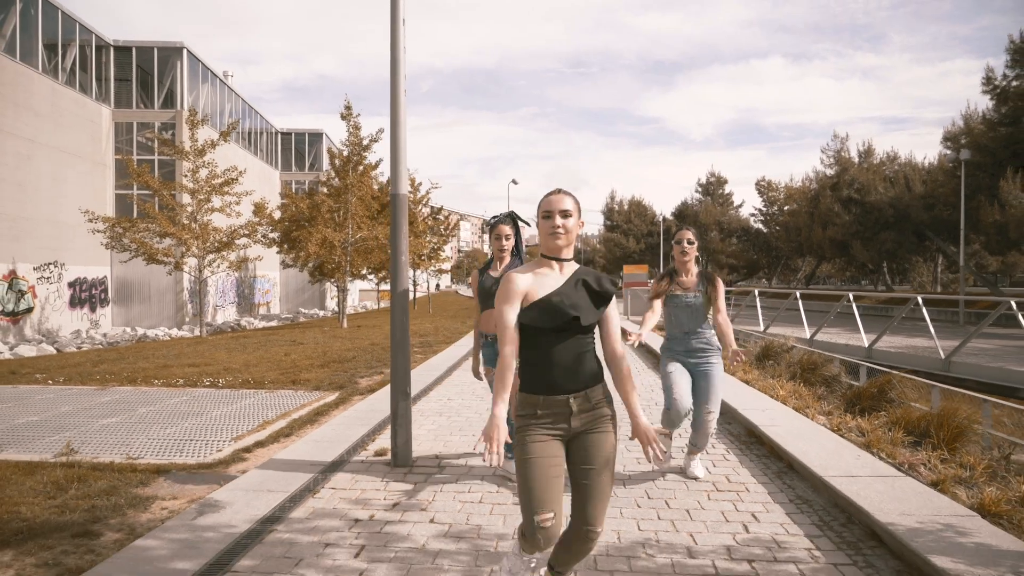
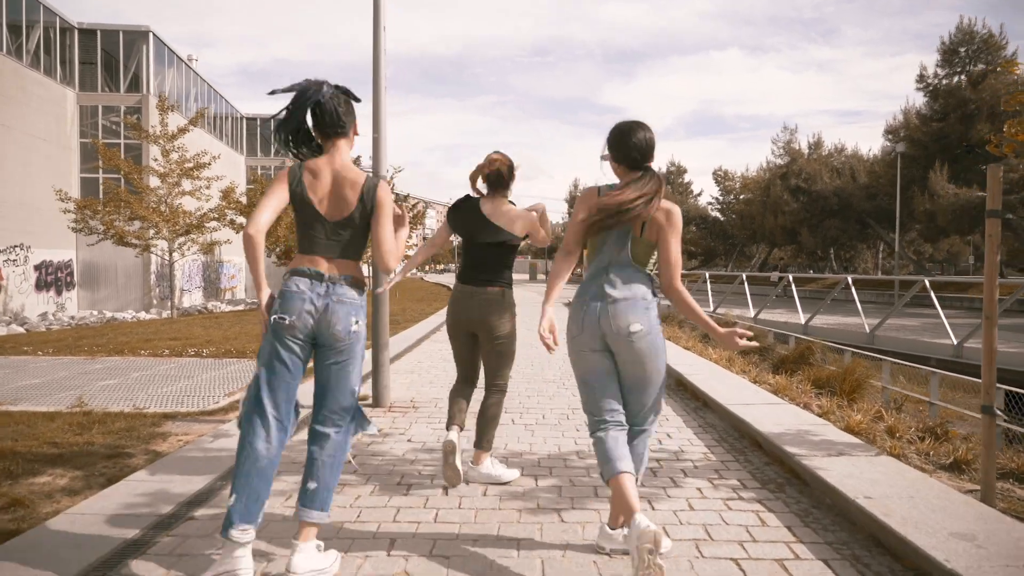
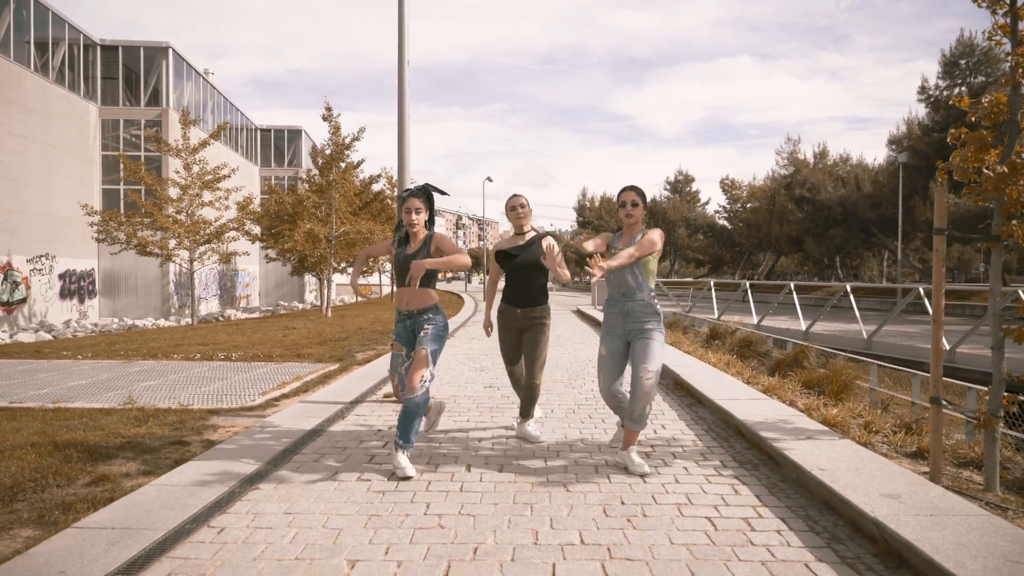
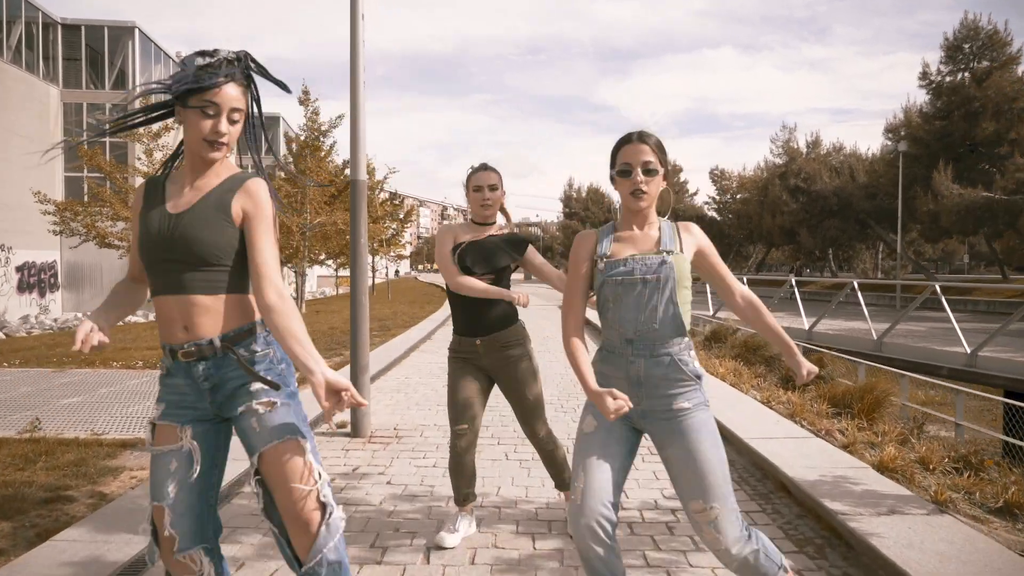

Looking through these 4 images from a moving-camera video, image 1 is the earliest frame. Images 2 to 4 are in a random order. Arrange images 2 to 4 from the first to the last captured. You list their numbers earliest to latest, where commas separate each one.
3, 2, 4
